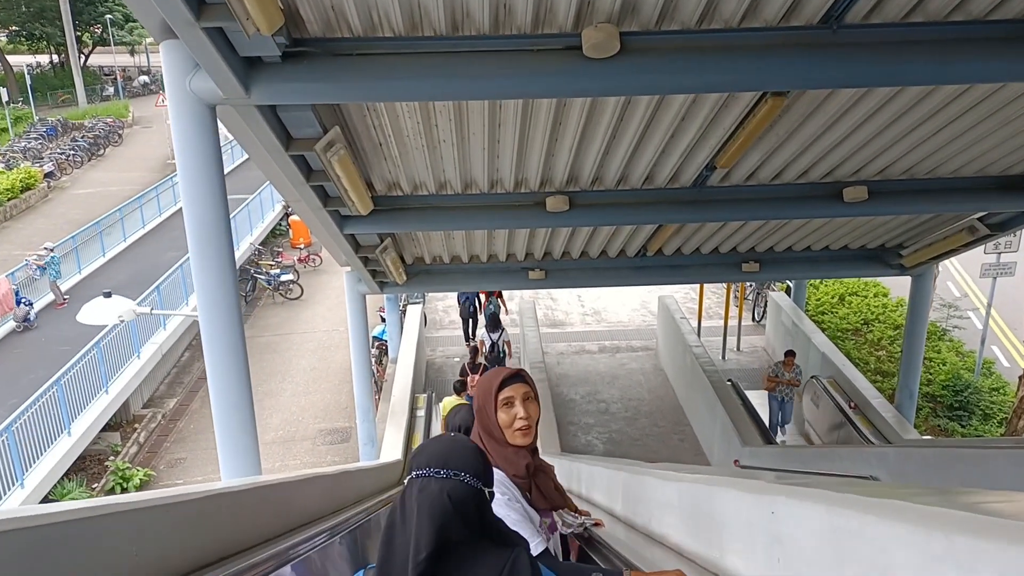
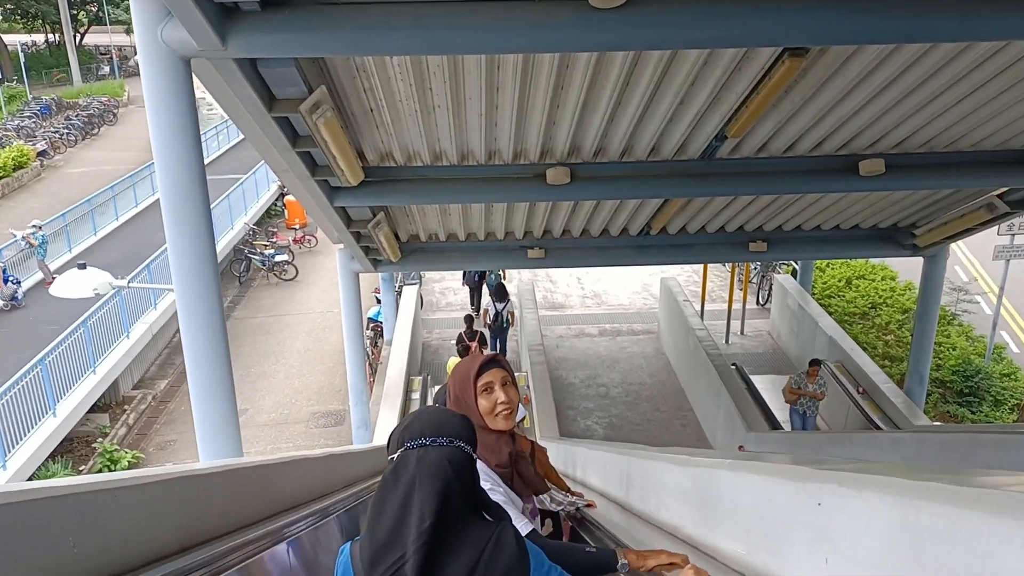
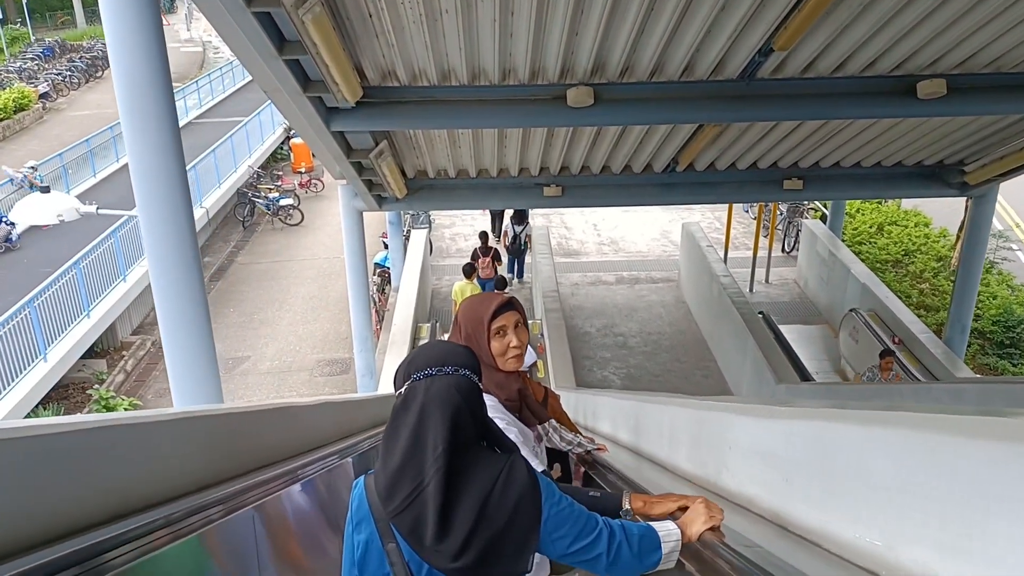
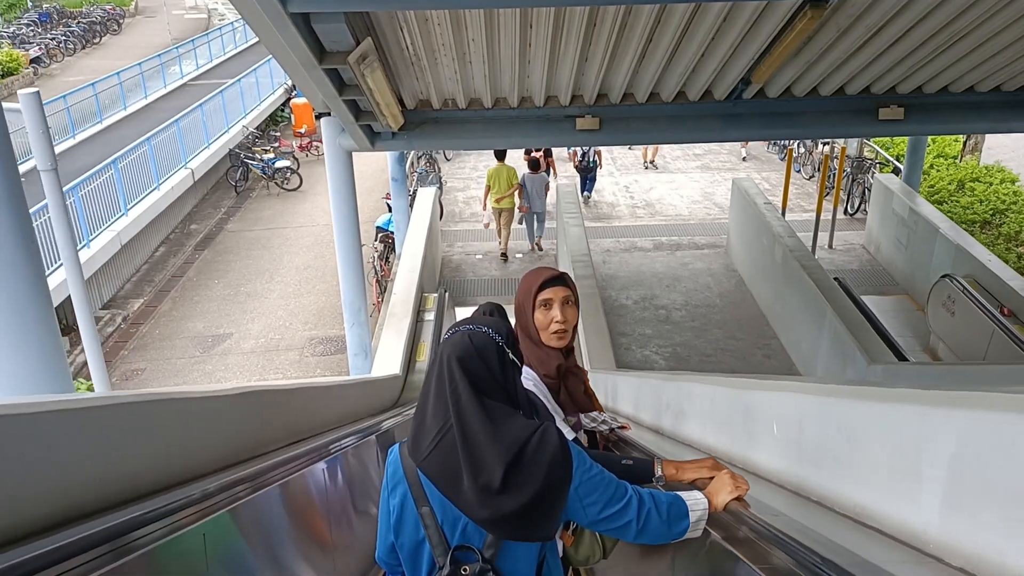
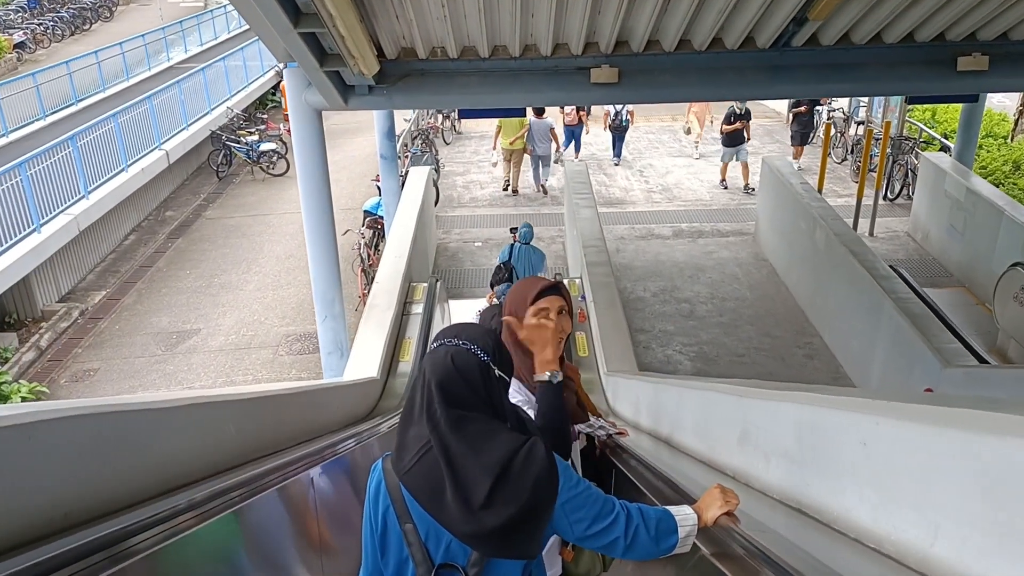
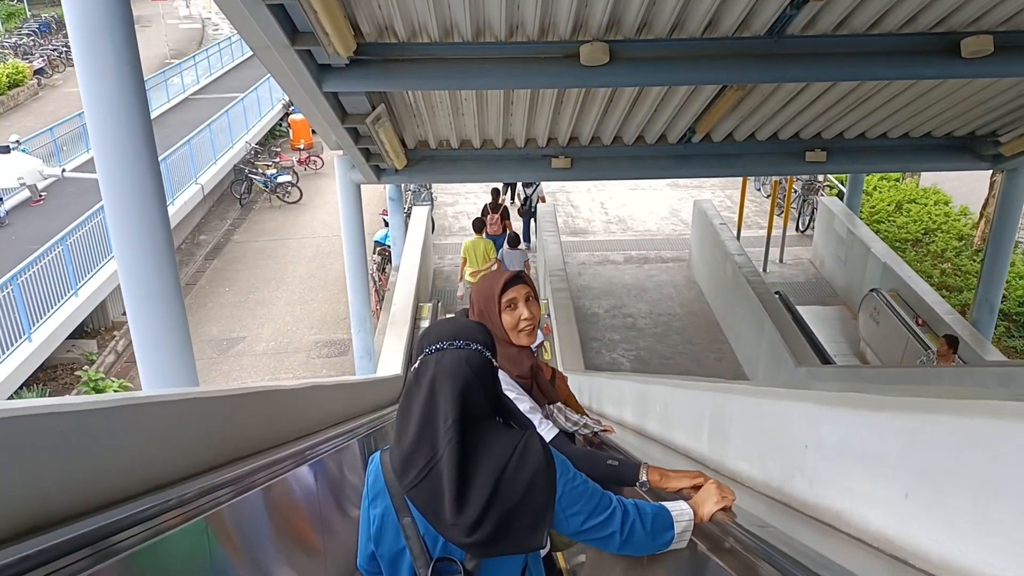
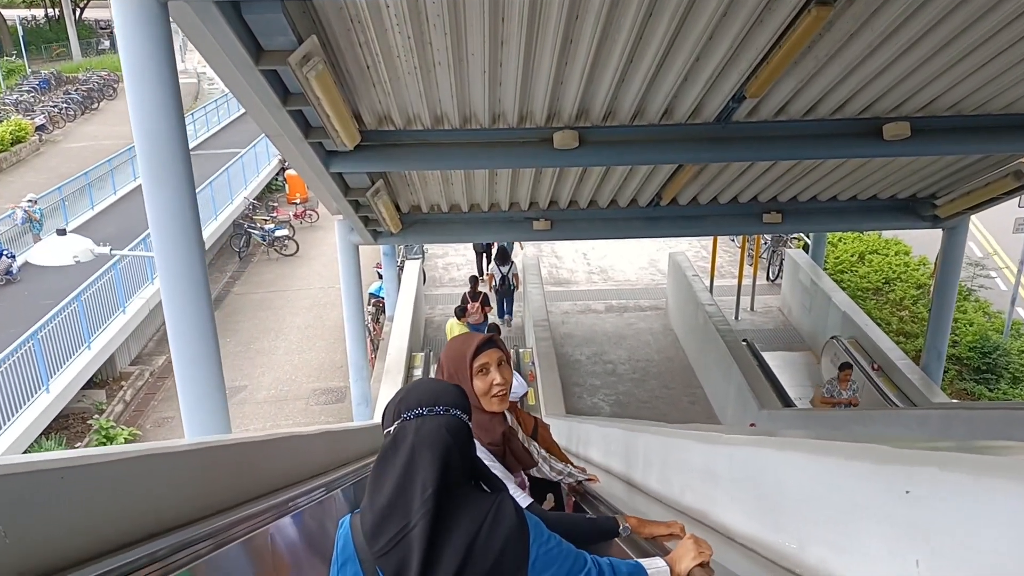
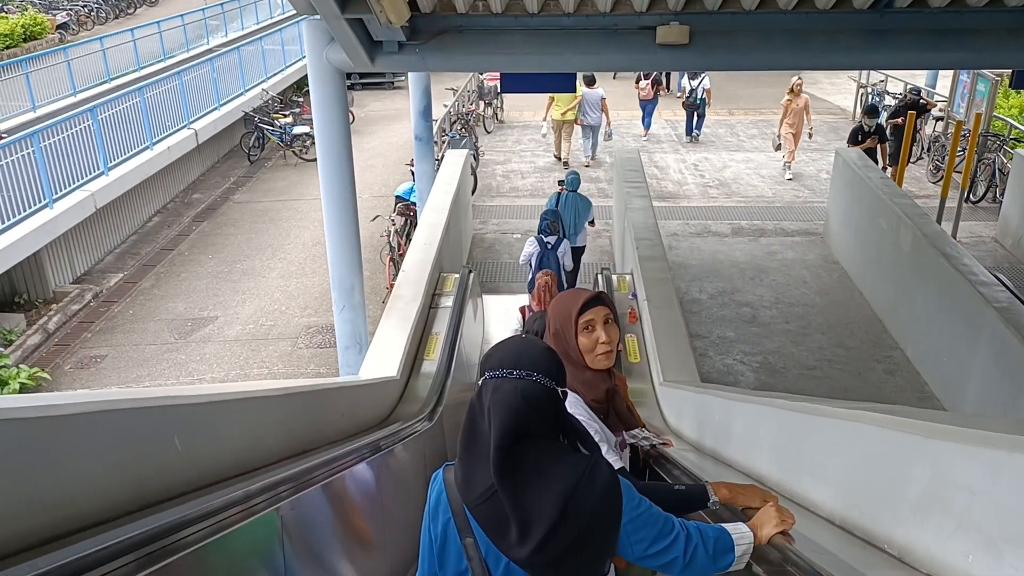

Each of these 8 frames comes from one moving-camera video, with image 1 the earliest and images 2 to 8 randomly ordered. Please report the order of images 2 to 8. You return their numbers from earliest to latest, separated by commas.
2, 7, 3, 6, 4, 5, 8
